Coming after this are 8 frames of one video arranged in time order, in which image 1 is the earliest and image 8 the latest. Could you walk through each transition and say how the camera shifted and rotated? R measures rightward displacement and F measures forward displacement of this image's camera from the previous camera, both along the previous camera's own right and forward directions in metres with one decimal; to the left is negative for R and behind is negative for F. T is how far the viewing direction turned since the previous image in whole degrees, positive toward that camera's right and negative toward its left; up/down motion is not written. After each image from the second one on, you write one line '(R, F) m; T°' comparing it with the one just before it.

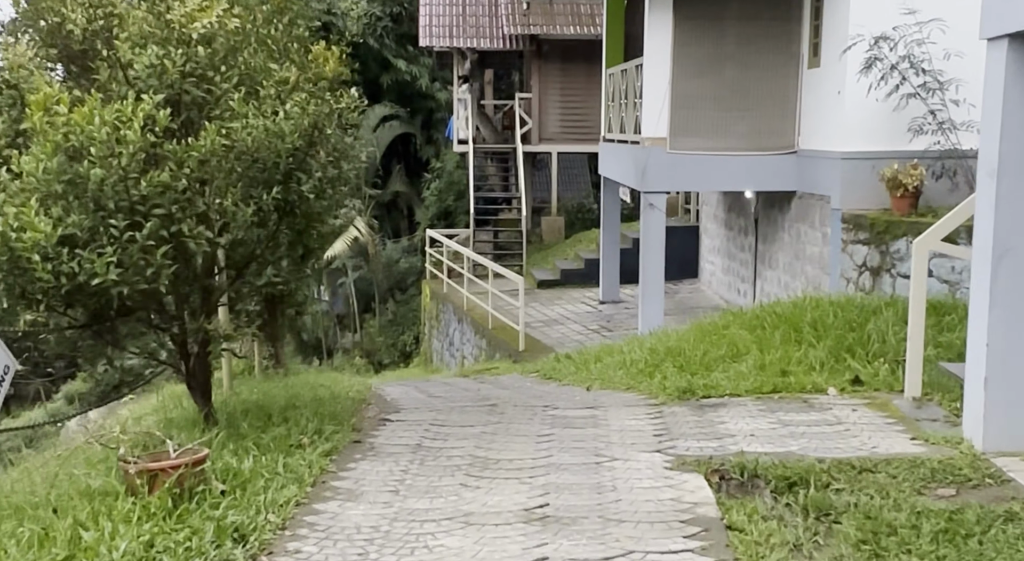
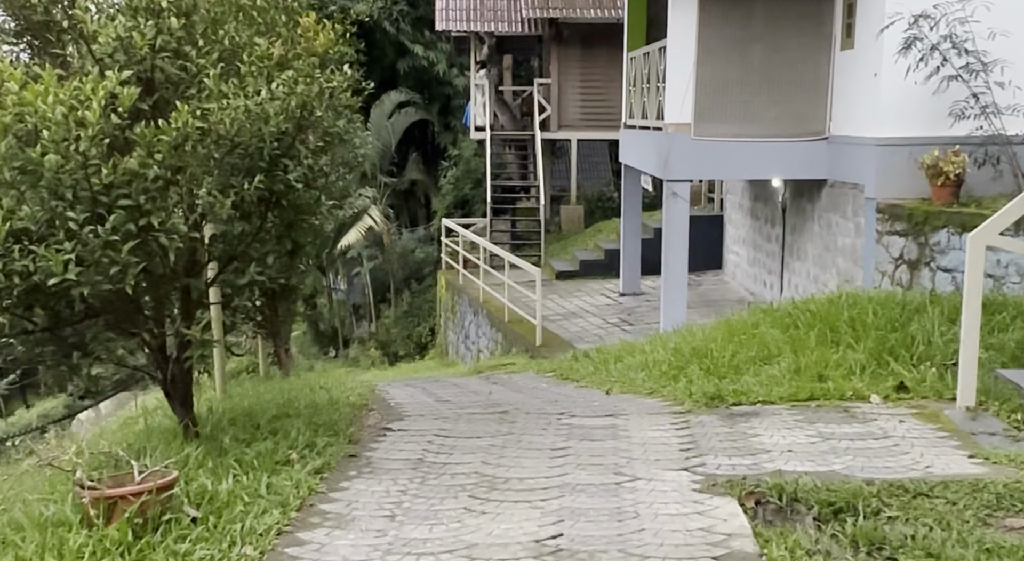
(0.0, +0.7) m; -1°
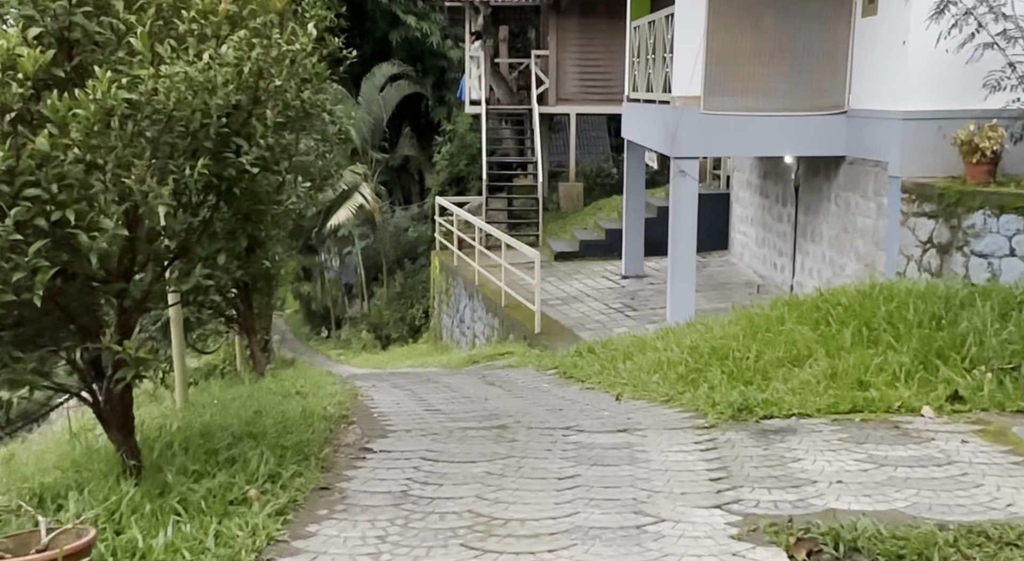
(0.0, +1.0) m; 0°
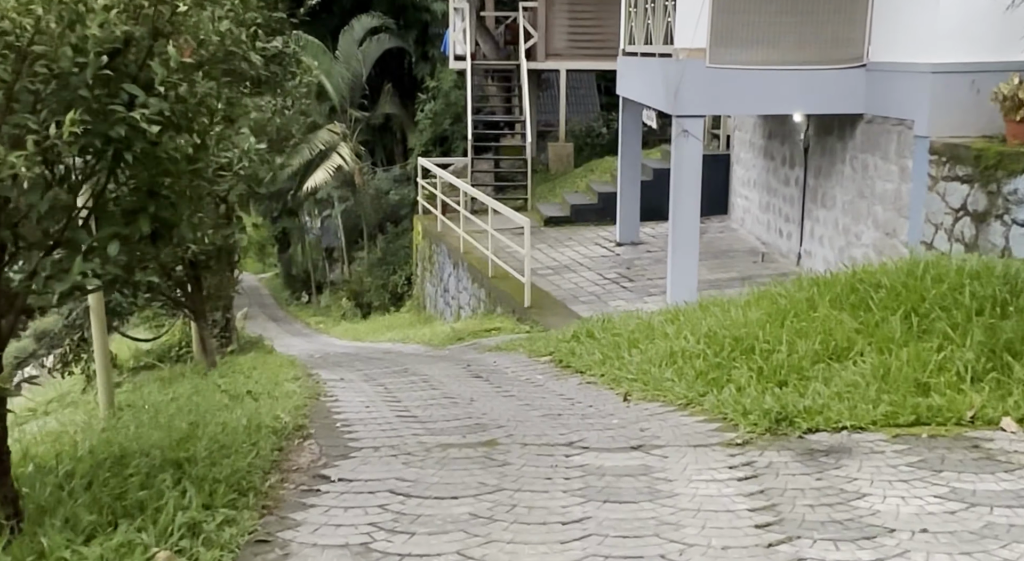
(0.0, +1.3) m; +1°
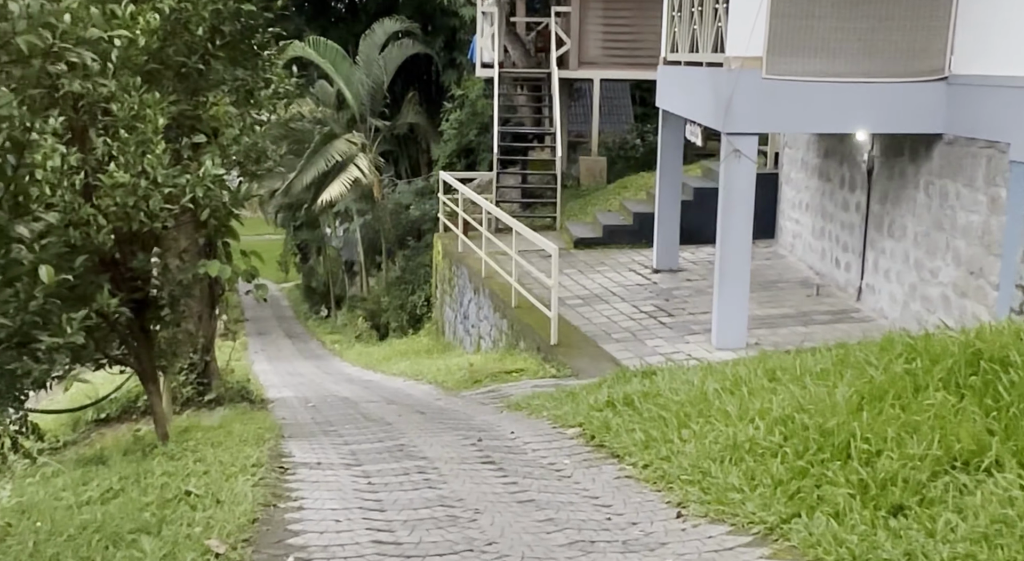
(0.0, +1.7) m; -1°
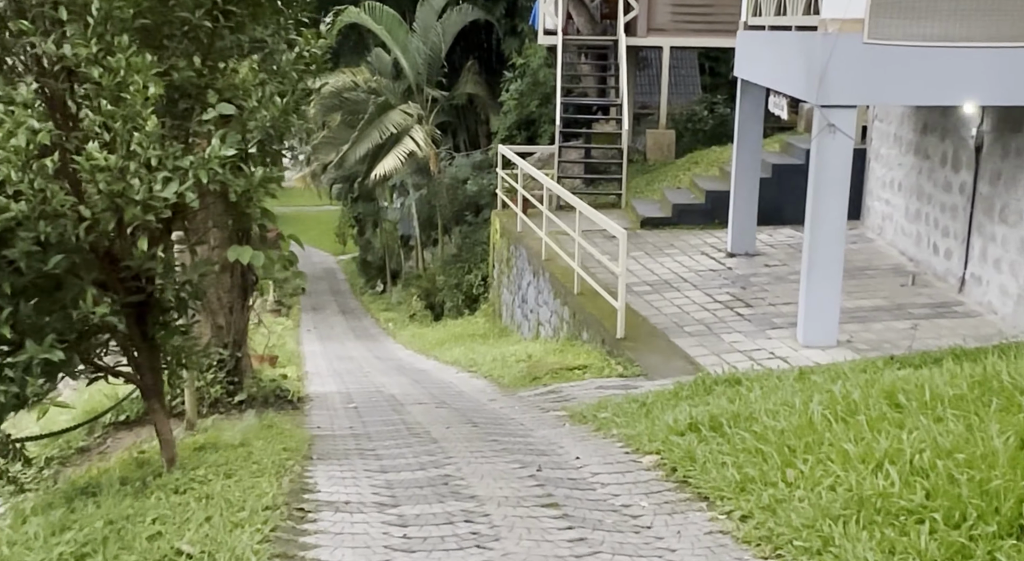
(0.0, +1.2) m; -2°
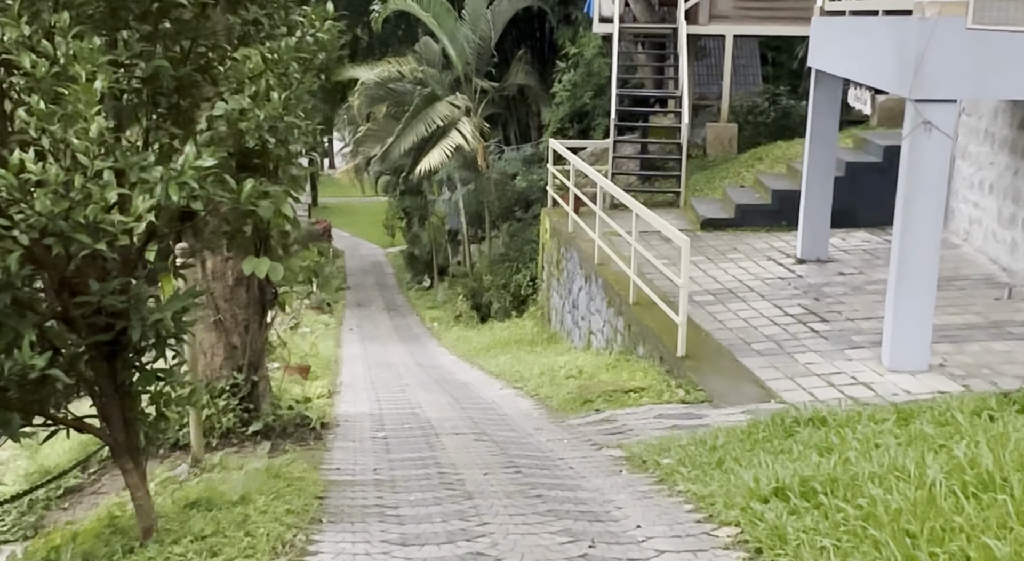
(0.0, +1.2) m; -2°
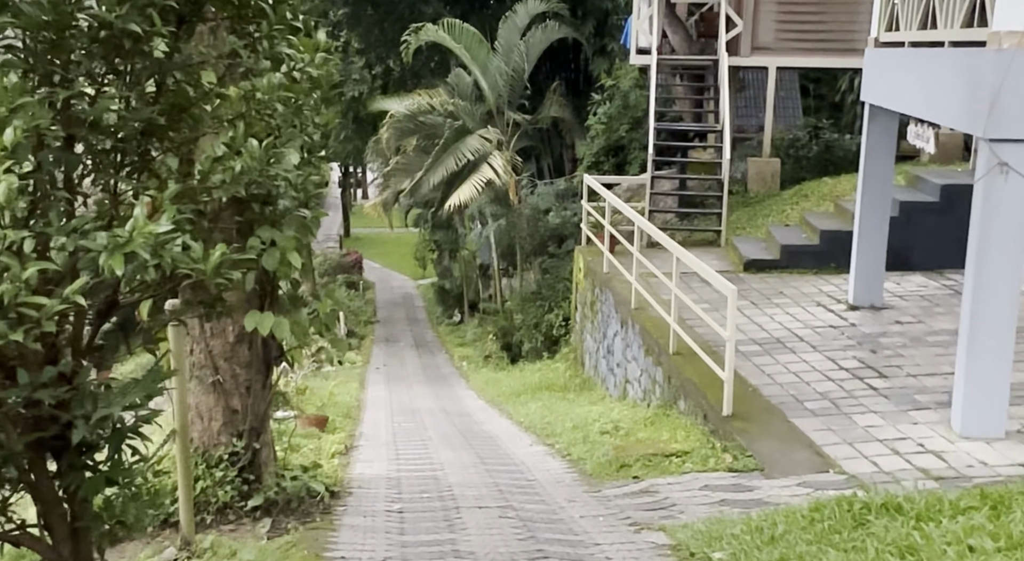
(0.0, +0.9) m; -1°
